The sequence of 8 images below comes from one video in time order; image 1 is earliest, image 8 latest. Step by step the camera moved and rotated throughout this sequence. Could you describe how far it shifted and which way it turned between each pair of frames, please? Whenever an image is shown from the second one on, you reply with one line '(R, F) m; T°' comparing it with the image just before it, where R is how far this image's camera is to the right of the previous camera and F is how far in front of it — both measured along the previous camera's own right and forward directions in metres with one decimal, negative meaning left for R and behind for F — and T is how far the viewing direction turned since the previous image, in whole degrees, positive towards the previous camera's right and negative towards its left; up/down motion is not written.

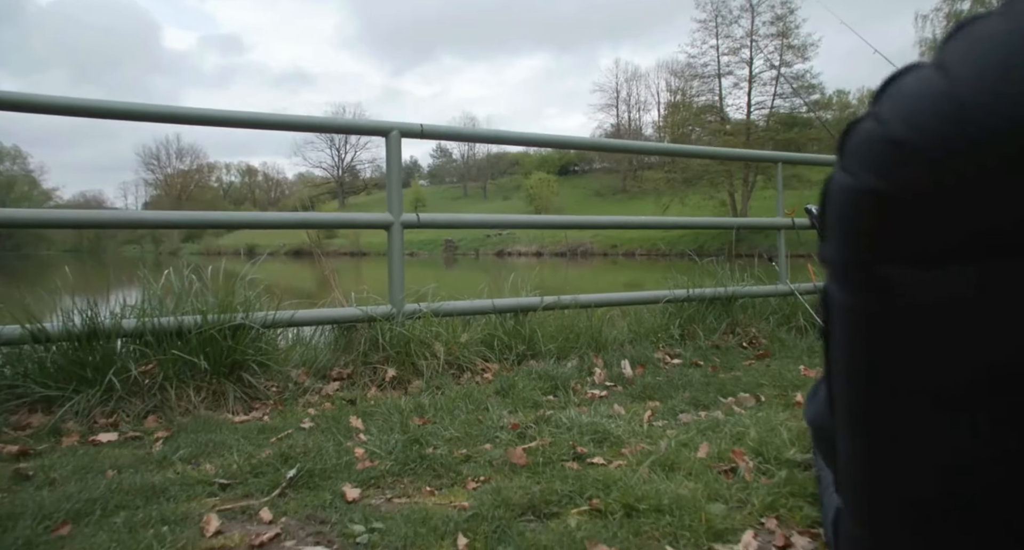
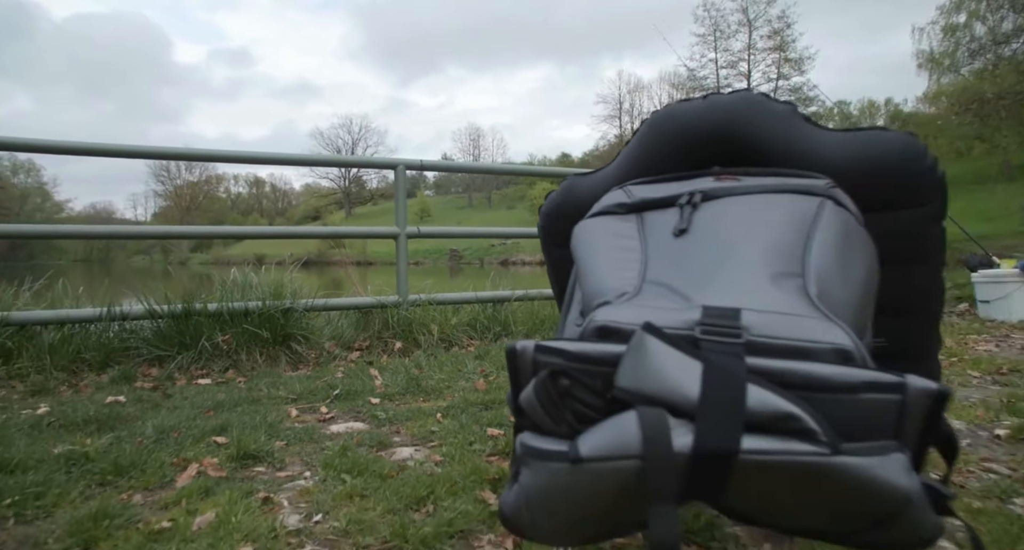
(+0.2, -1.1) m; 0°
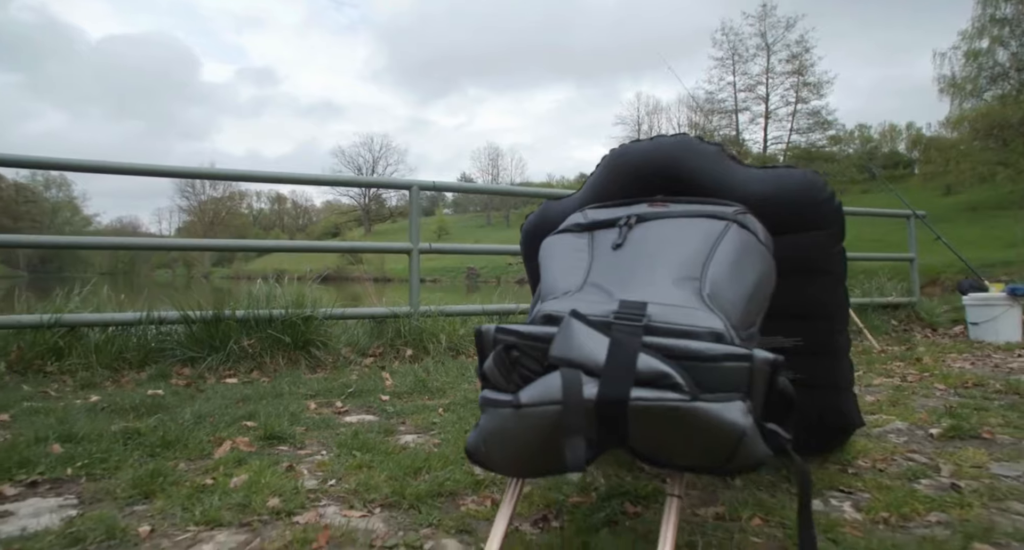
(+0.1, -0.3) m; -2°
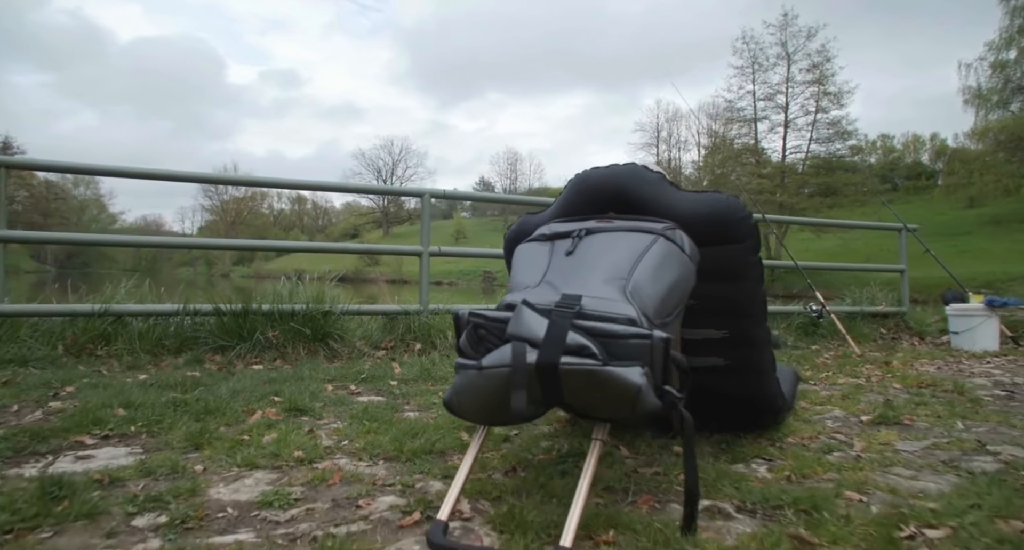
(+0.1, -0.4) m; -1°
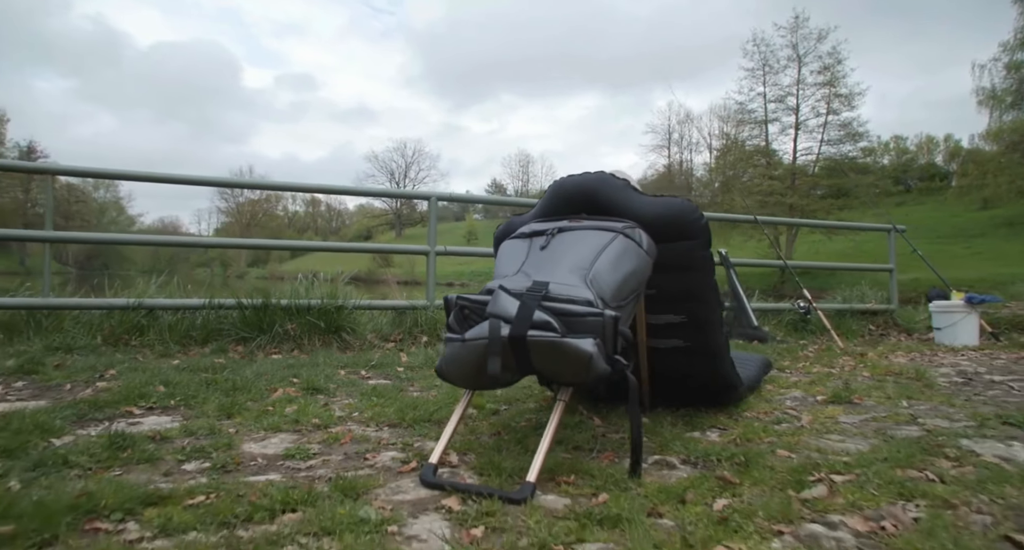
(+0.1, -0.3) m; -1°
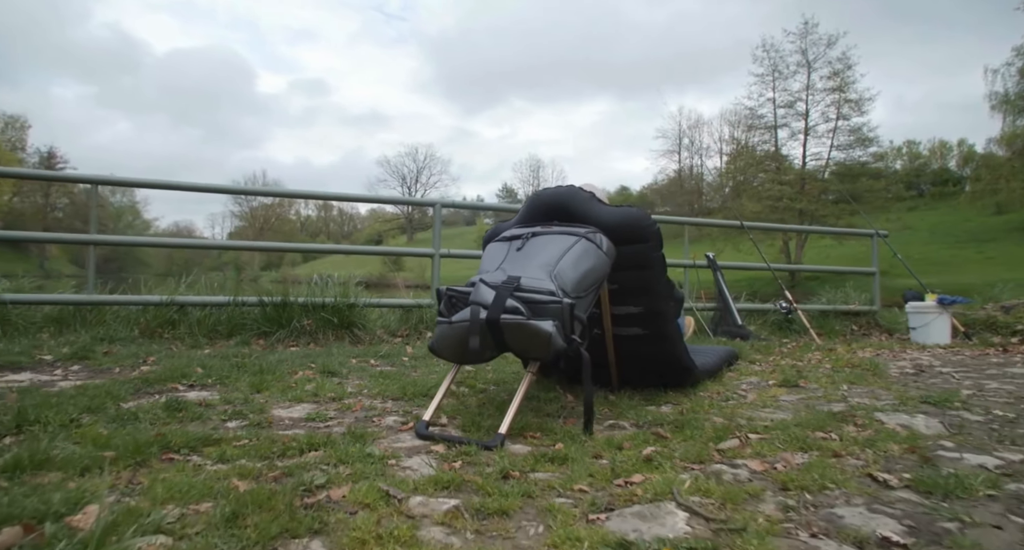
(+0.1, -0.5) m; -1°
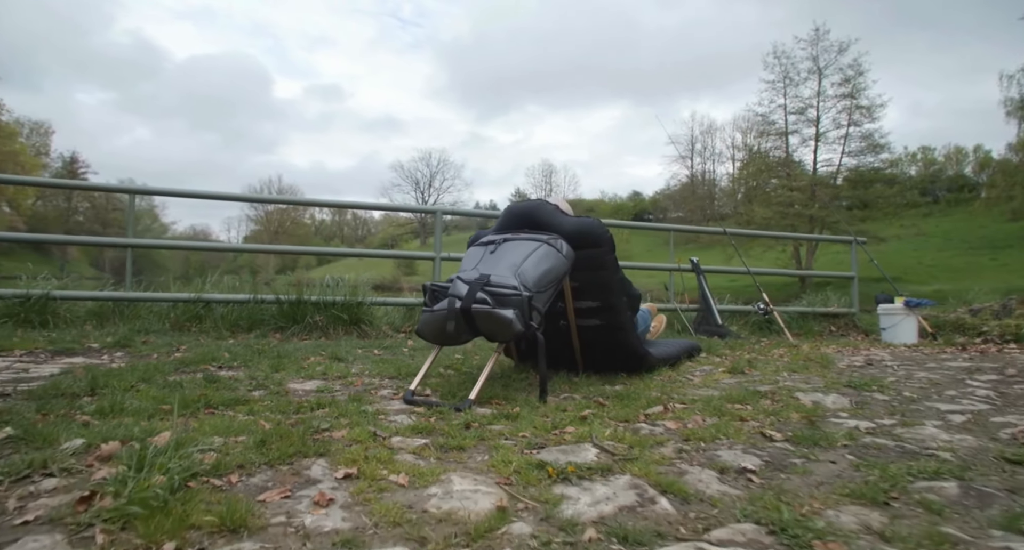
(+0.2, -0.5) m; -1°
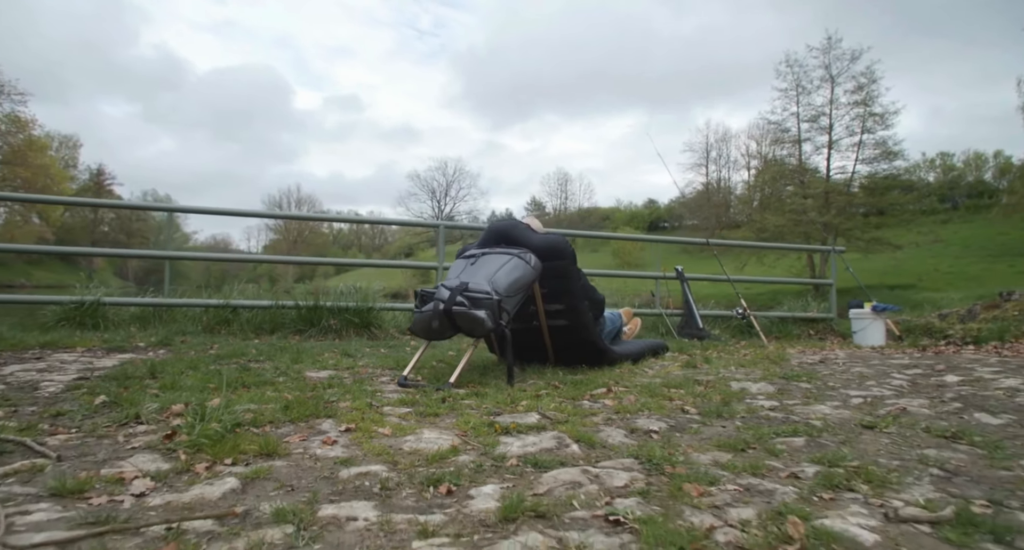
(+0.2, -0.6) m; -1°
